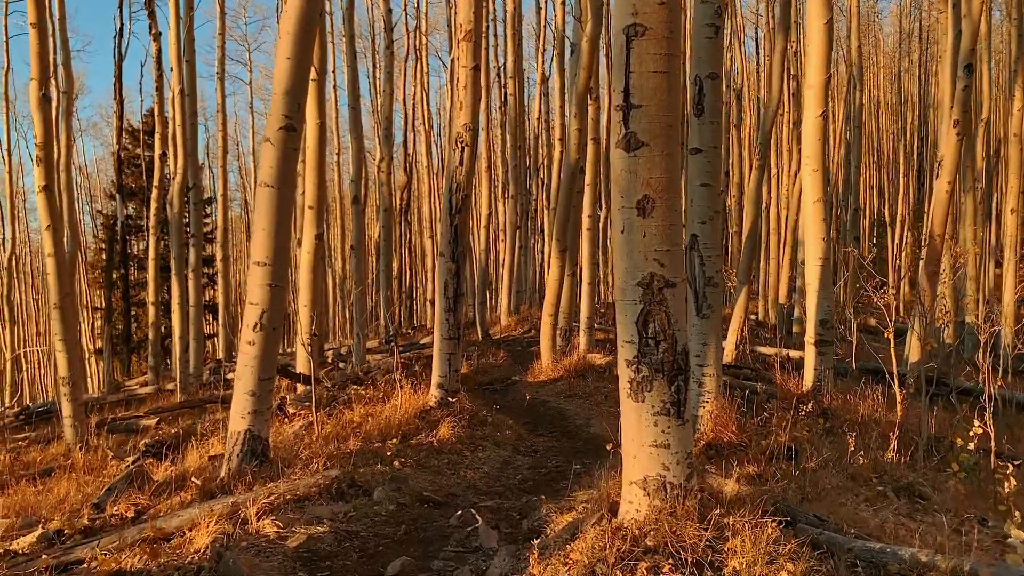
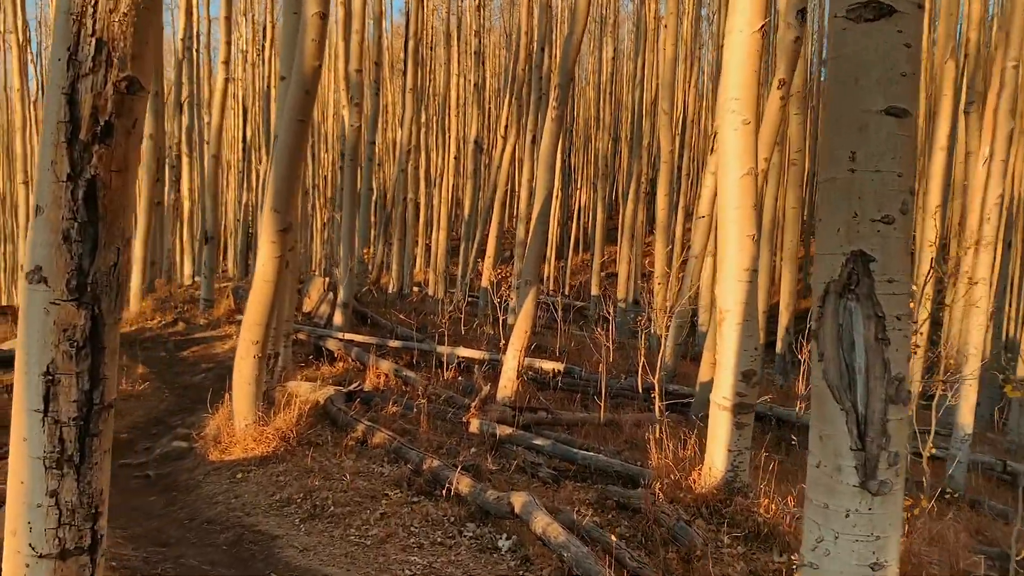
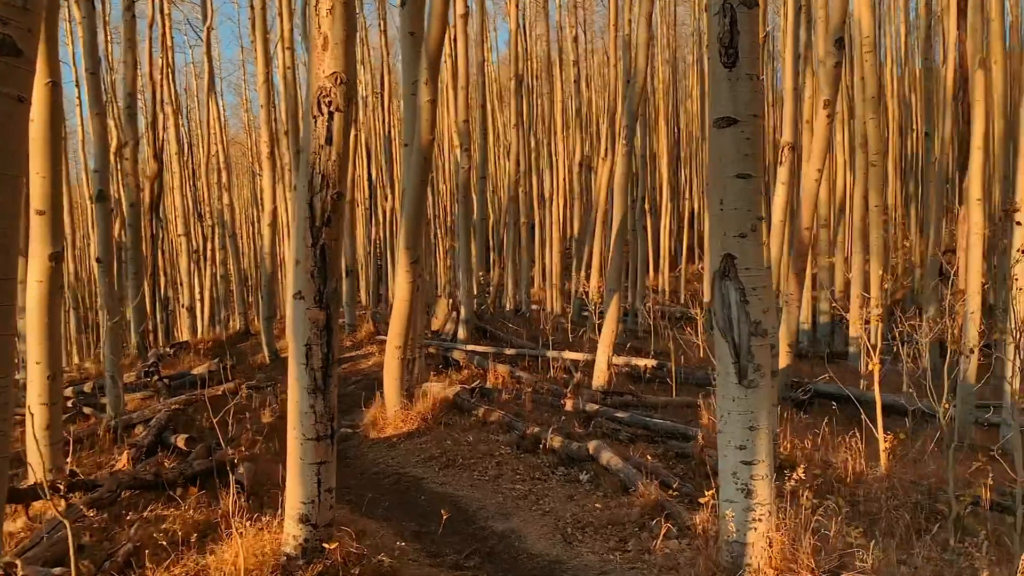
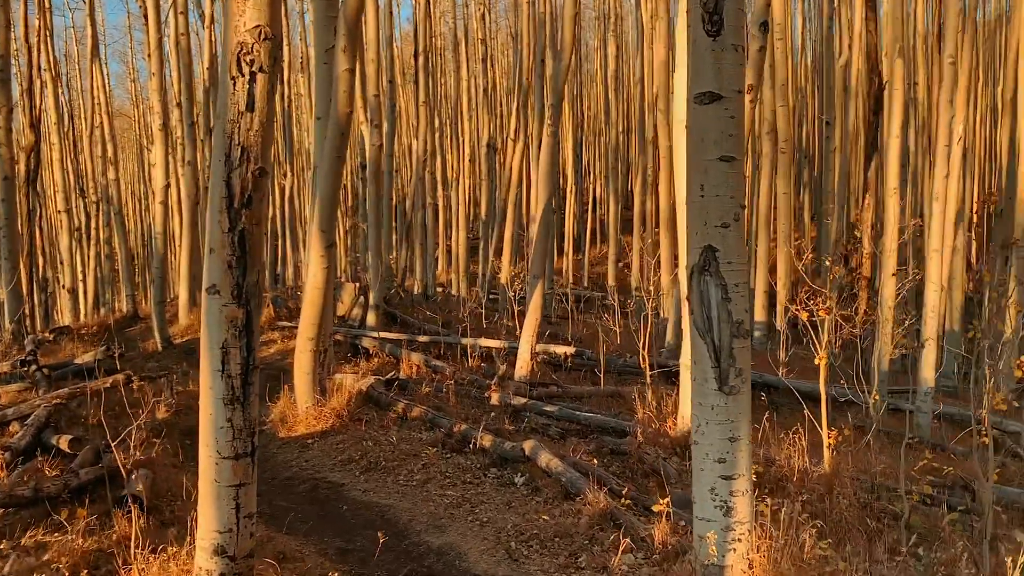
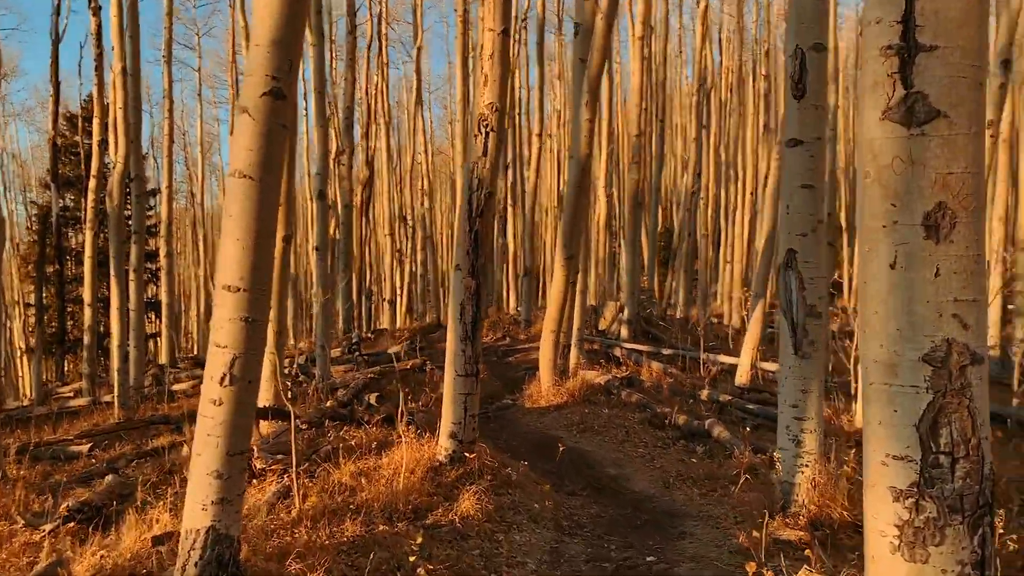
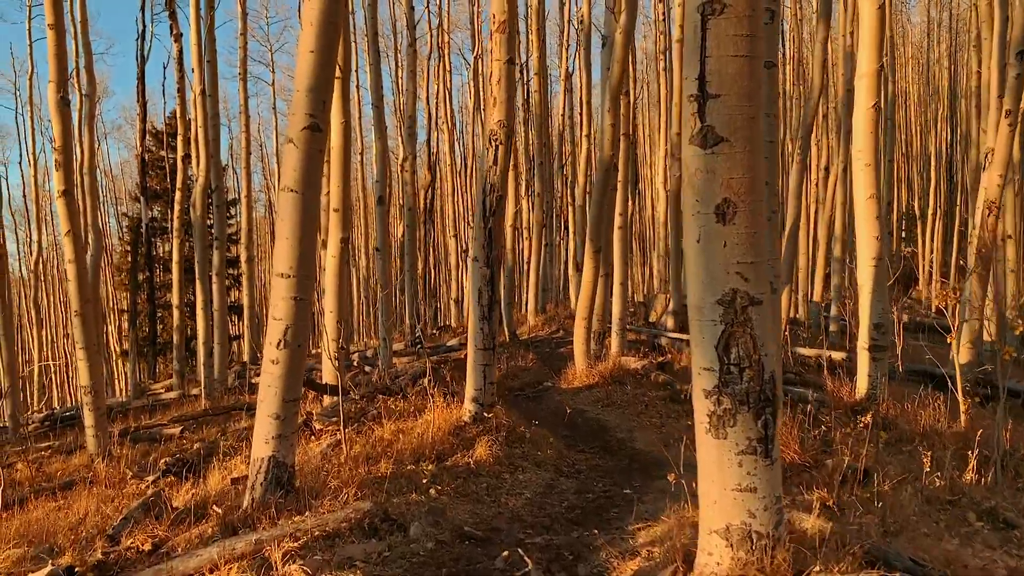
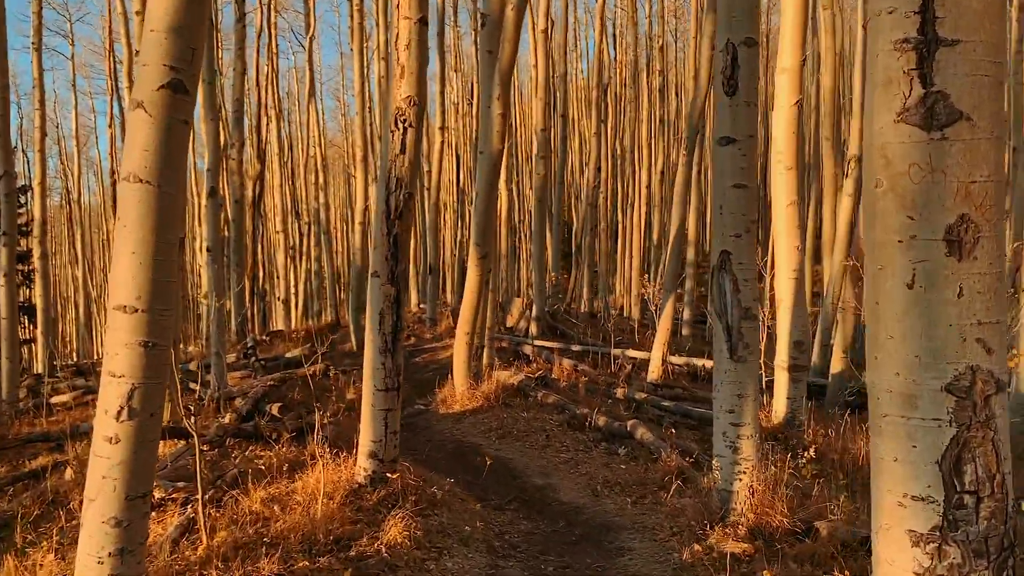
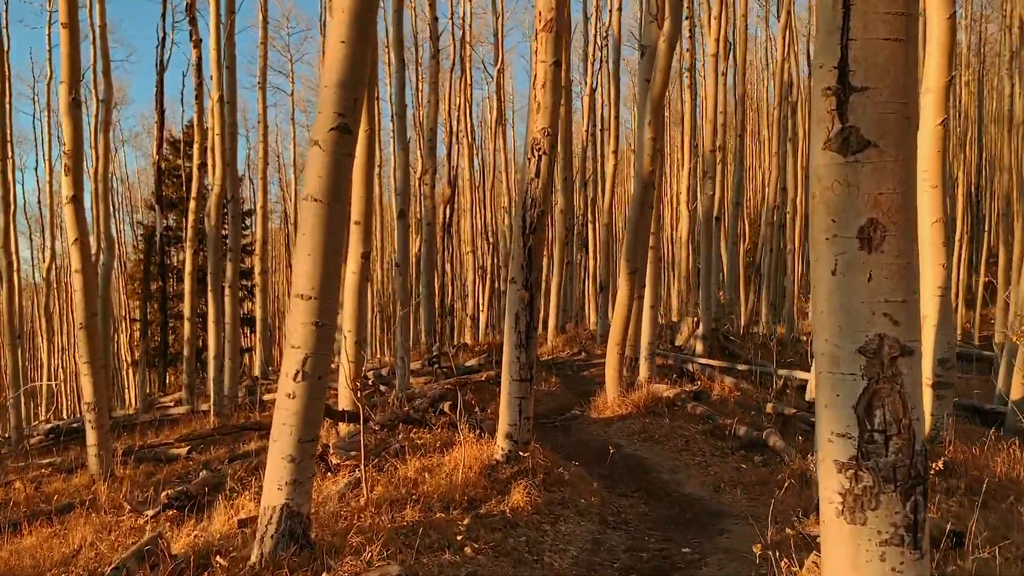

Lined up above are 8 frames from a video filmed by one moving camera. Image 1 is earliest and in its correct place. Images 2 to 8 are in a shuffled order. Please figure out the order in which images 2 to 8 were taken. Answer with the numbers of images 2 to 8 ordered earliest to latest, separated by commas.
6, 8, 5, 7, 3, 4, 2
